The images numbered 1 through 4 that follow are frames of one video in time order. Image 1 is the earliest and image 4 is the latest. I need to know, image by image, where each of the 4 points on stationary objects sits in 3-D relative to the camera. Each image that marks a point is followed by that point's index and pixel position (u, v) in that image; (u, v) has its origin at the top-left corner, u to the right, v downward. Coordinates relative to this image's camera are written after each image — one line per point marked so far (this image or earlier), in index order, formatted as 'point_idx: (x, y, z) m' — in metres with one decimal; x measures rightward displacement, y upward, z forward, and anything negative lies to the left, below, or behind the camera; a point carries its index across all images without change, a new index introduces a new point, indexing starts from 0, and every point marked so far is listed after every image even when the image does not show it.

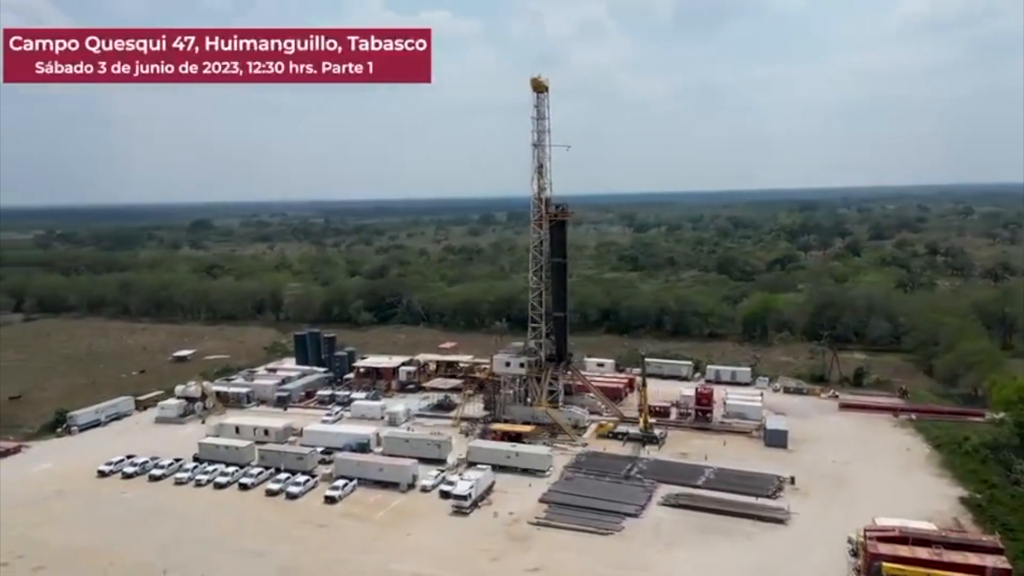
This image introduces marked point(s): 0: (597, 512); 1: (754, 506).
0: (+2.2, -5.9, +19.8) m
1: (+6.4, -5.8, +19.8) m
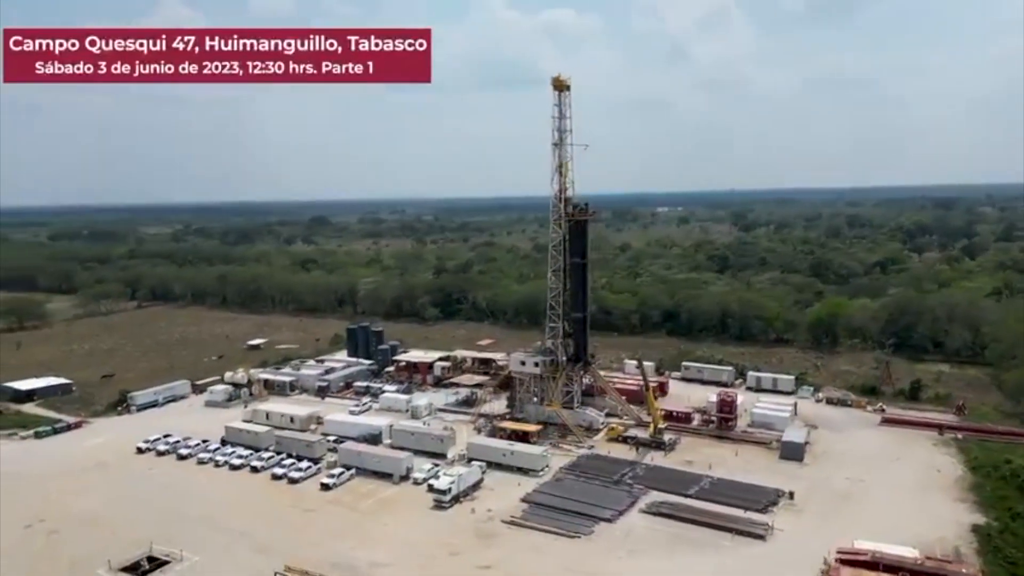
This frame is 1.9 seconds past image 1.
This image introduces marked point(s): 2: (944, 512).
0: (+1.6, -6.0, +19.6) m
1: (+5.7, -5.9, +19.0) m
2: (+11.4, -5.9, +19.5) m
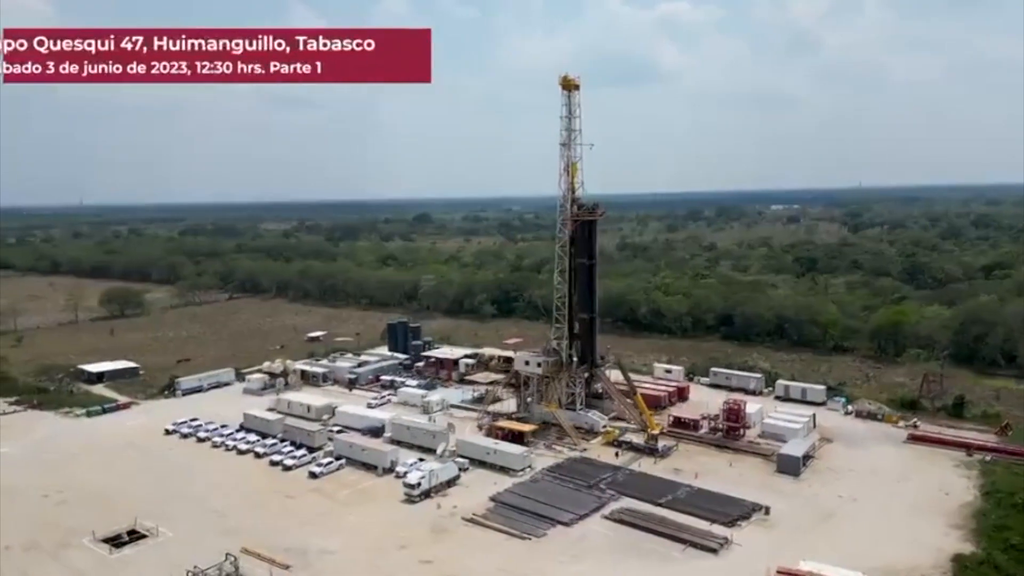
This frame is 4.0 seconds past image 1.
0: (+0.6, -6.0, +19.6) m
1: (+4.6, -6.0, +18.4) m
2: (+10.2, -6.1, +18.1) m
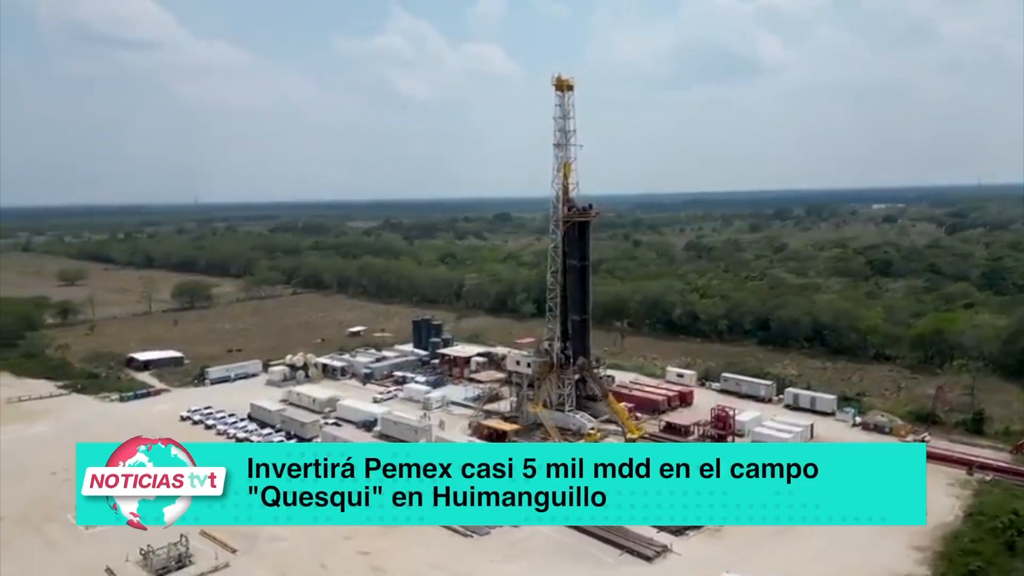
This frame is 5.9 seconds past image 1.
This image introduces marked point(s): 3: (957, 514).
0: (-0.7, -6.0, +19.9) m
1: (+3.1, -6.1, +18.2) m
2: (+8.7, -6.3, +17.2) m
3: (+11.8, -5.9, +19.7) m
